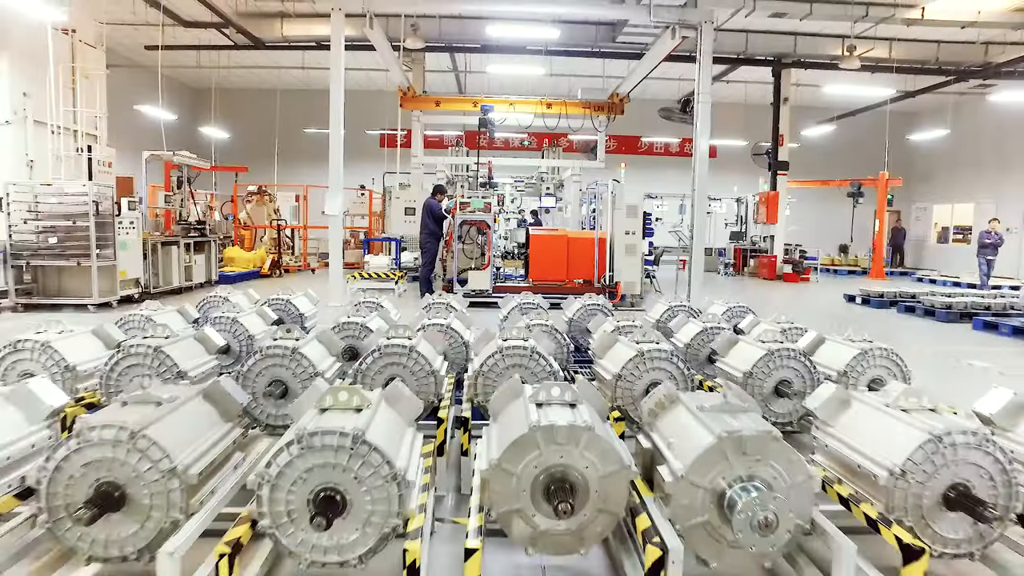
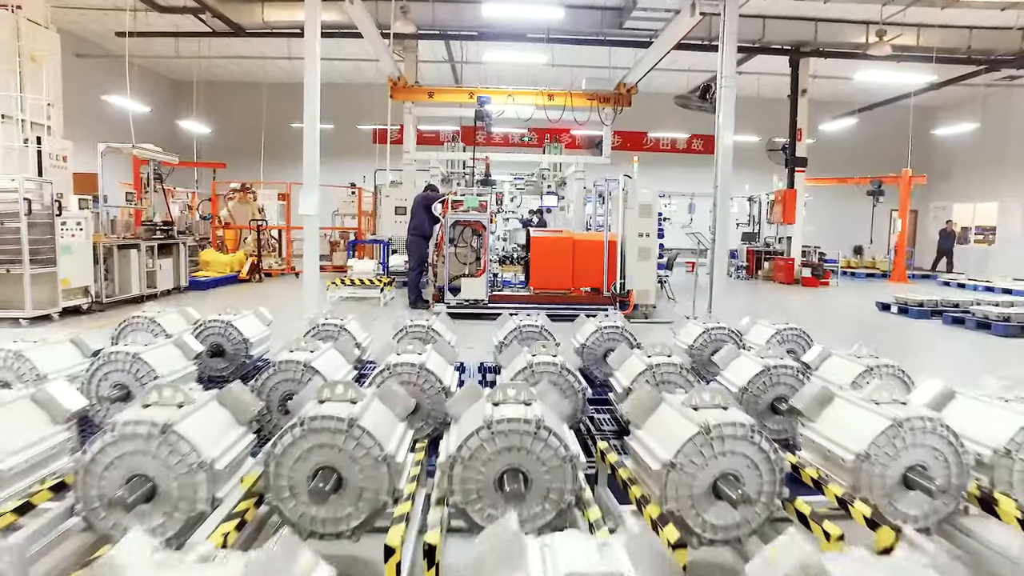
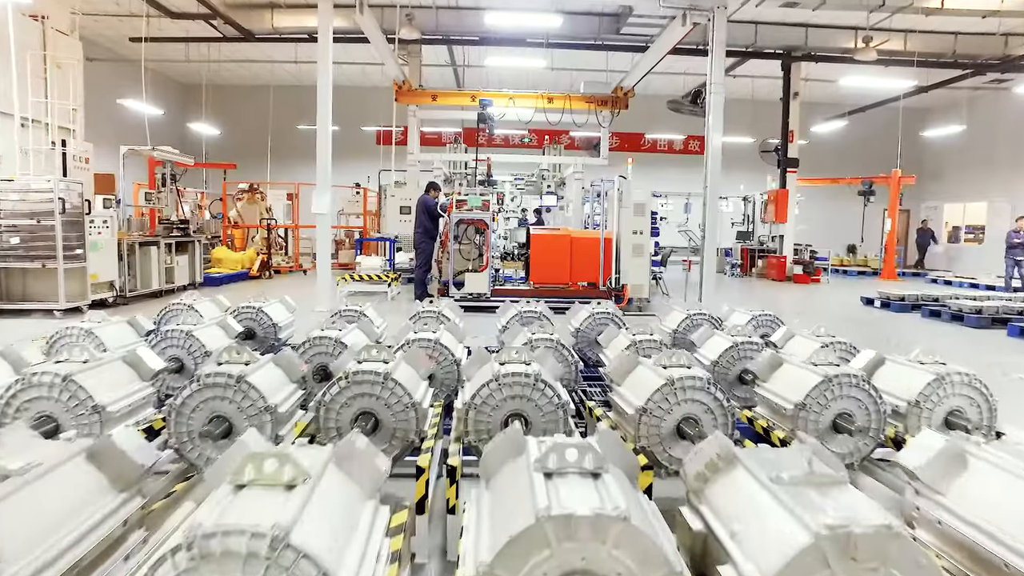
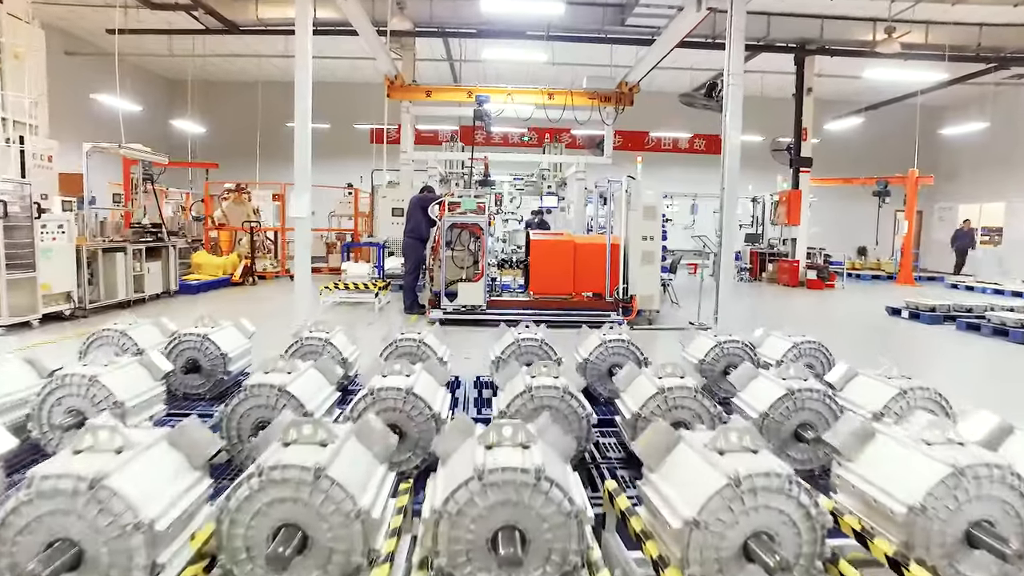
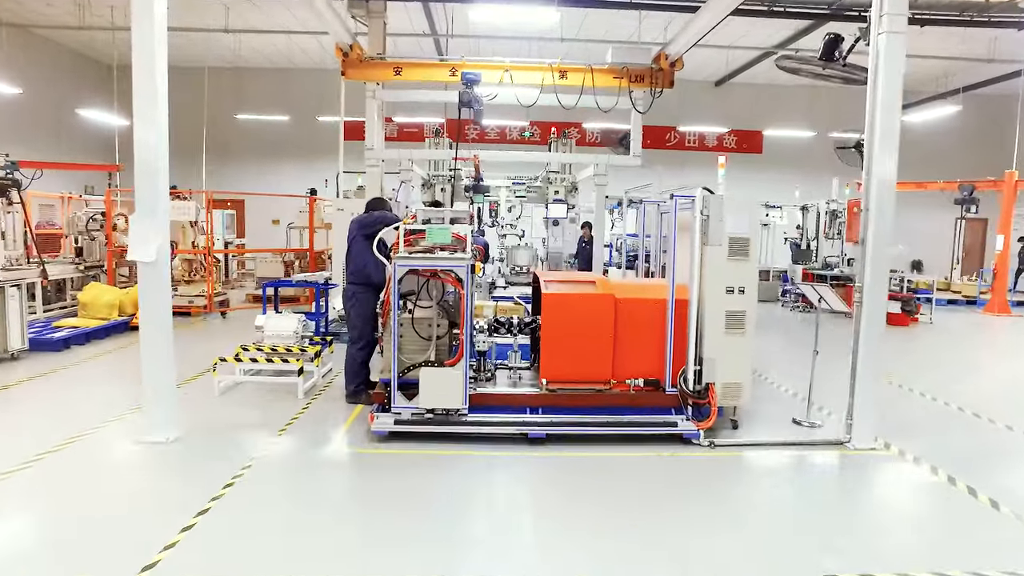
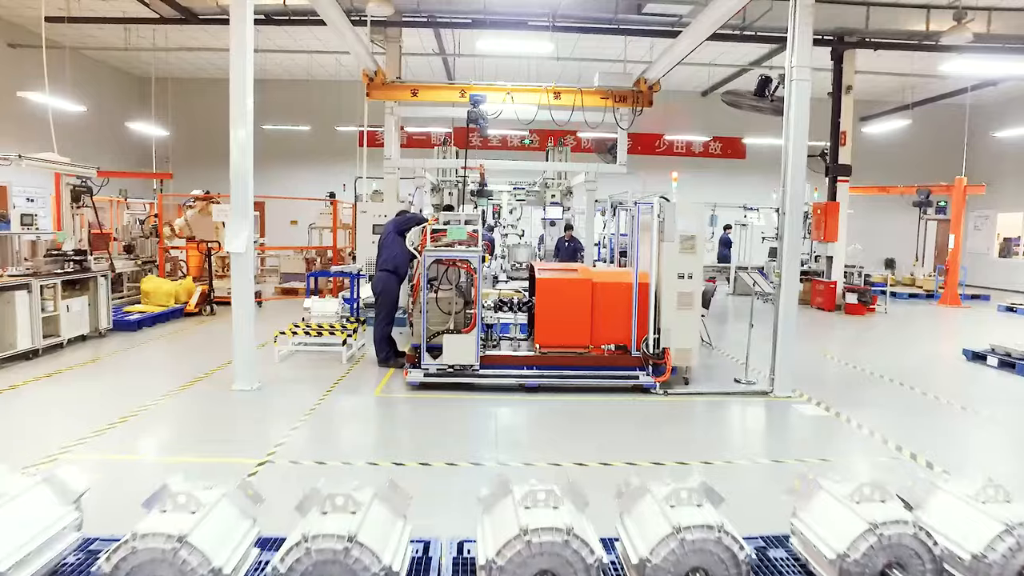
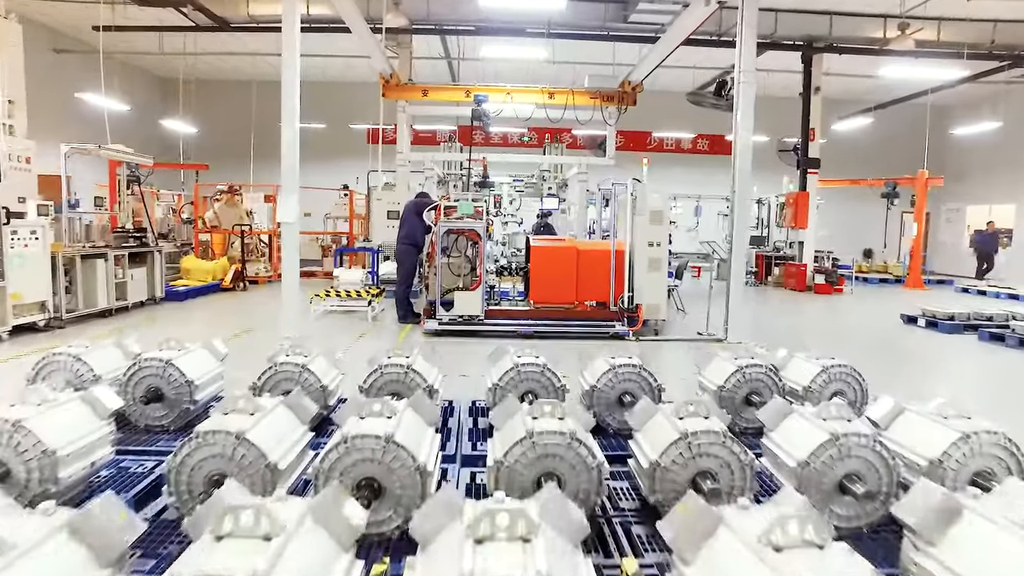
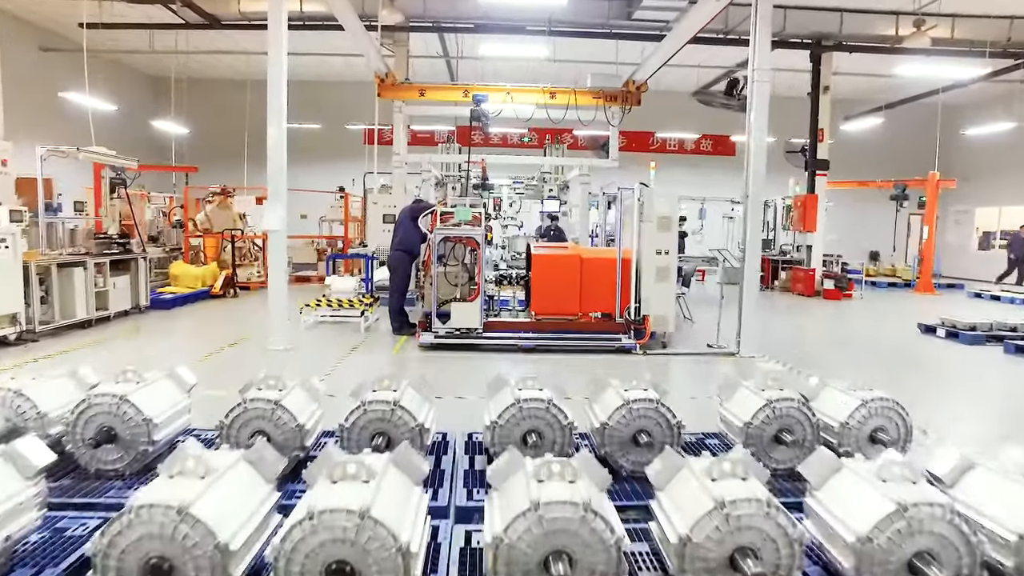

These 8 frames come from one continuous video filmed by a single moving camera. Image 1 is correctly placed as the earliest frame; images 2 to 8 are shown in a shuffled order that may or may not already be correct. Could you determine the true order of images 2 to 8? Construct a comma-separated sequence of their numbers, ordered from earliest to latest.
3, 2, 4, 7, 8, 6, 5
